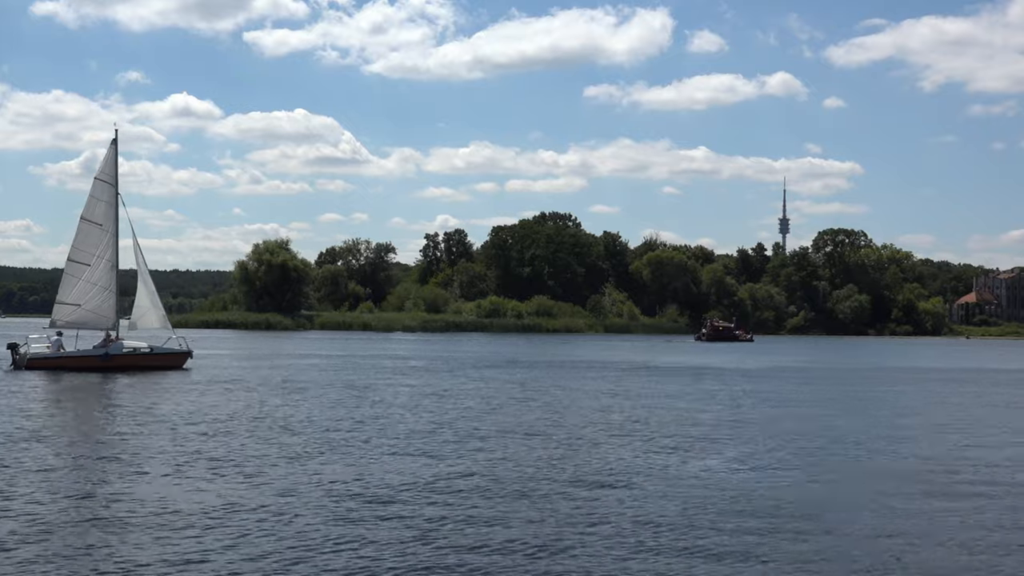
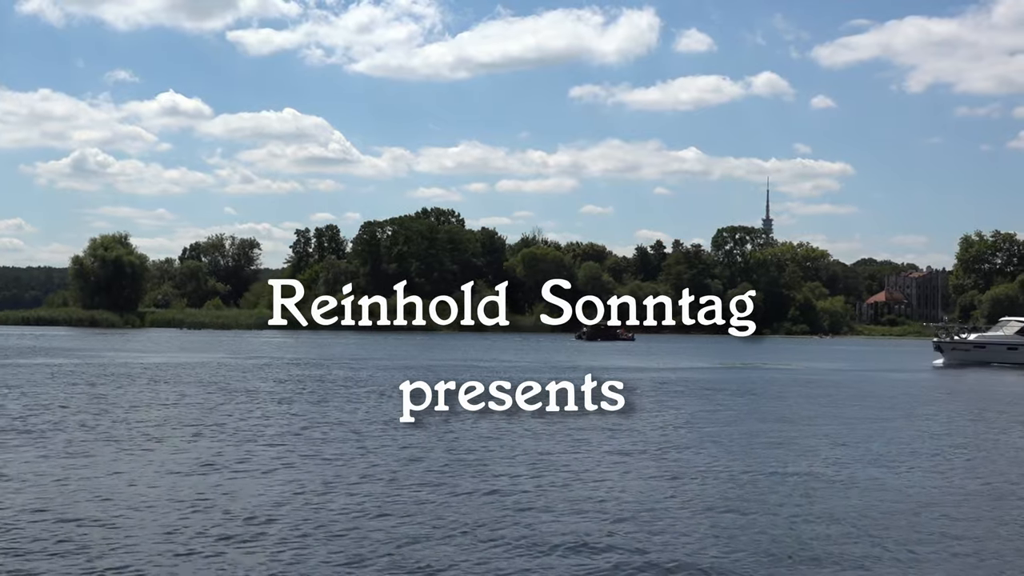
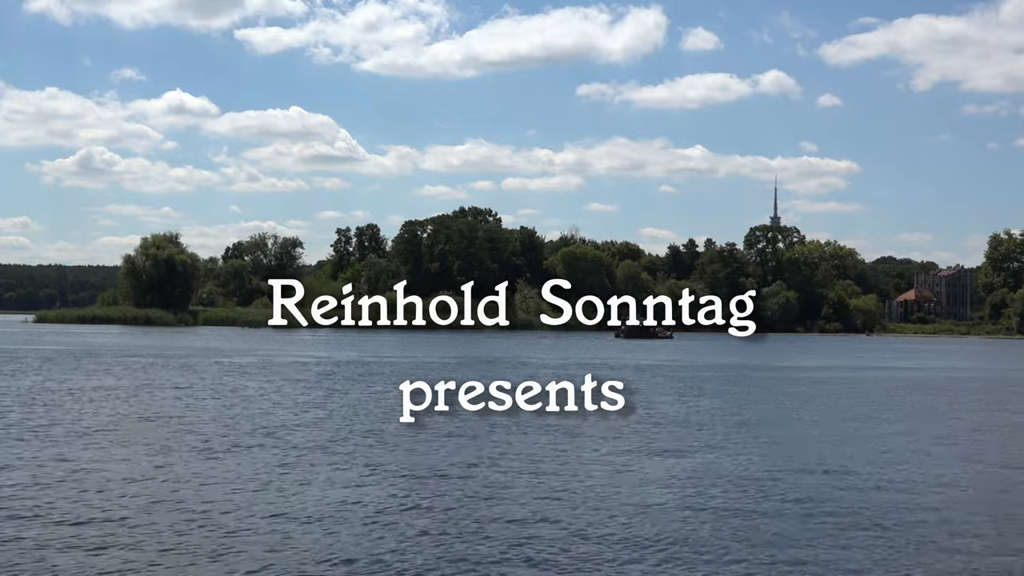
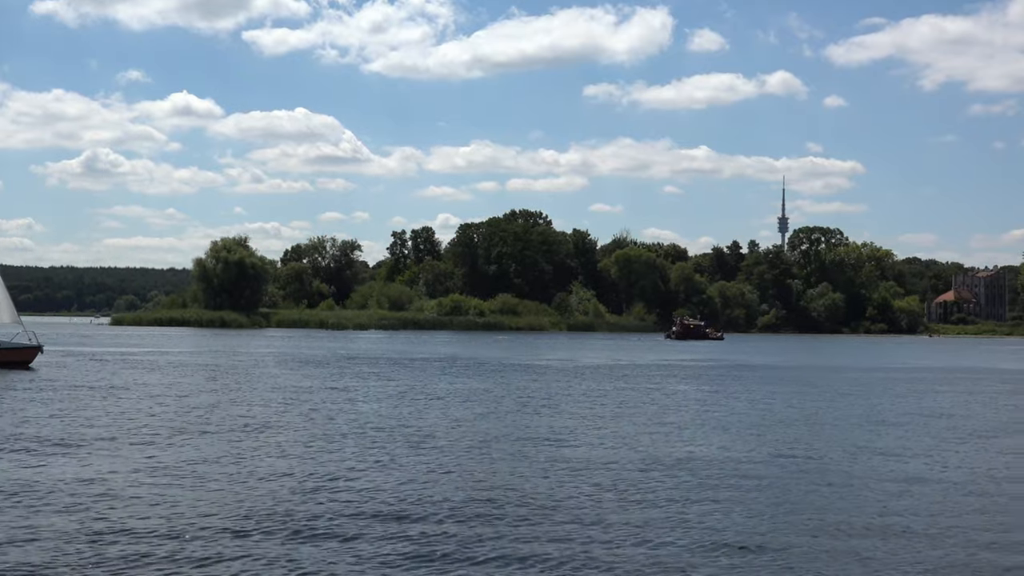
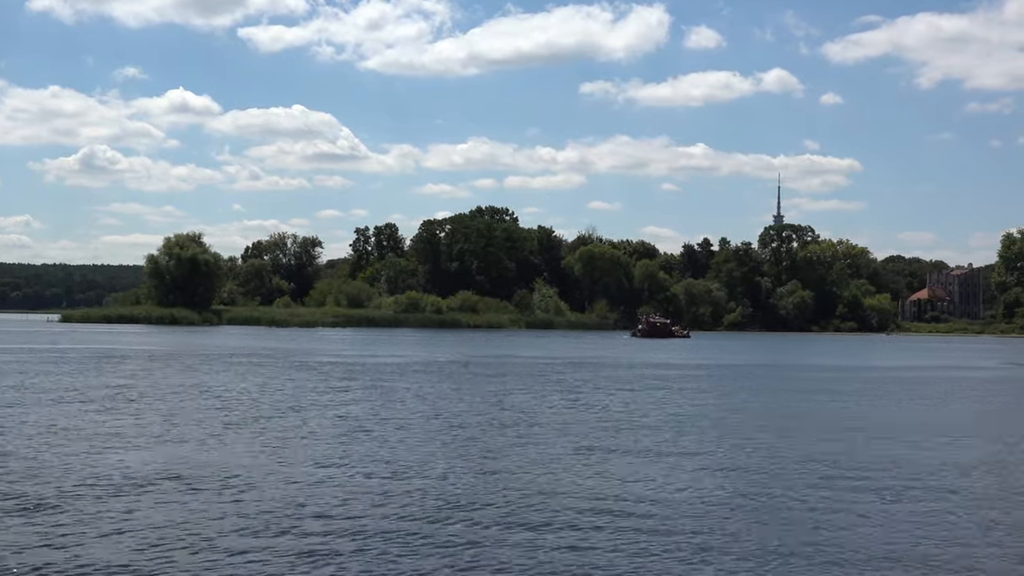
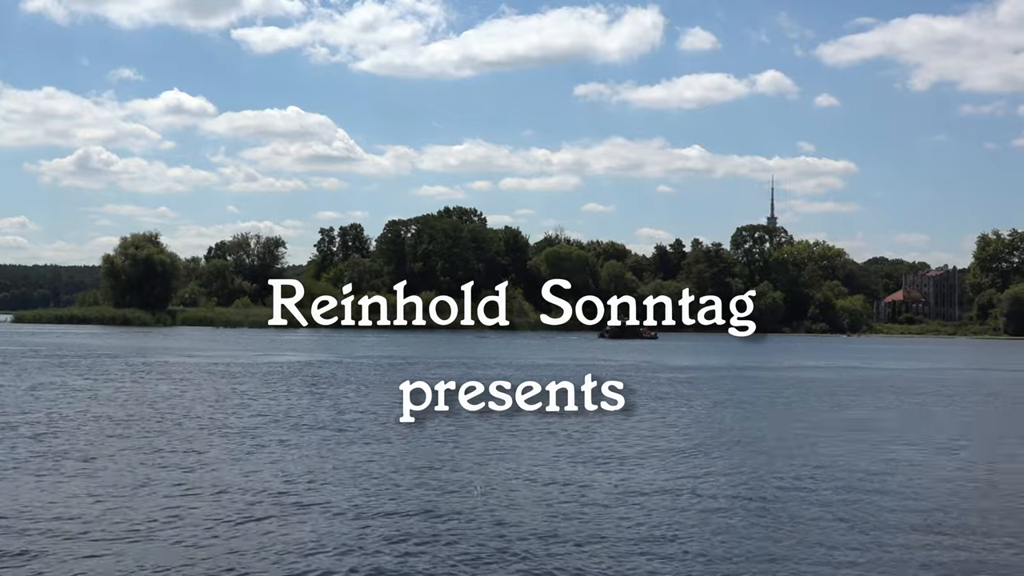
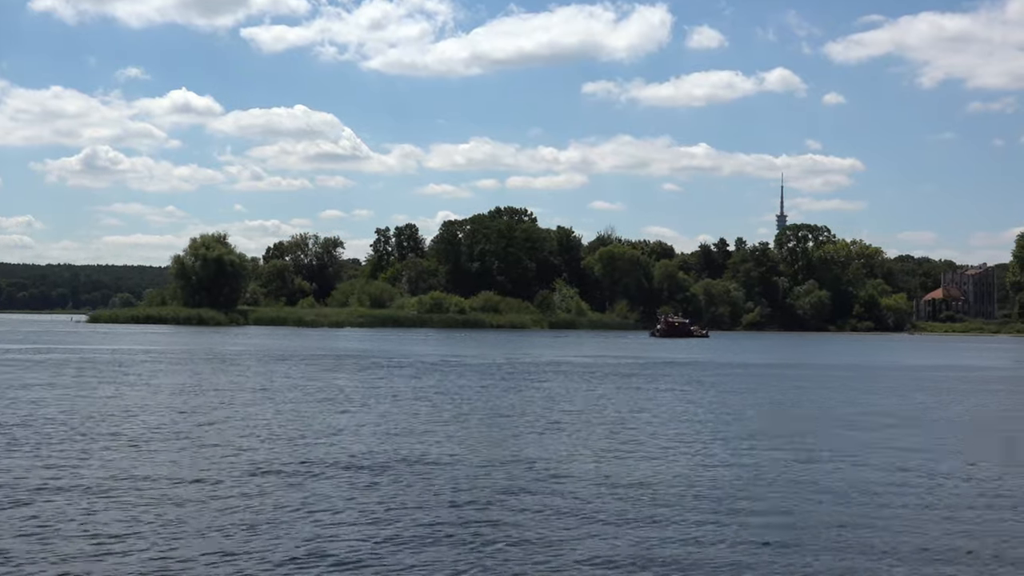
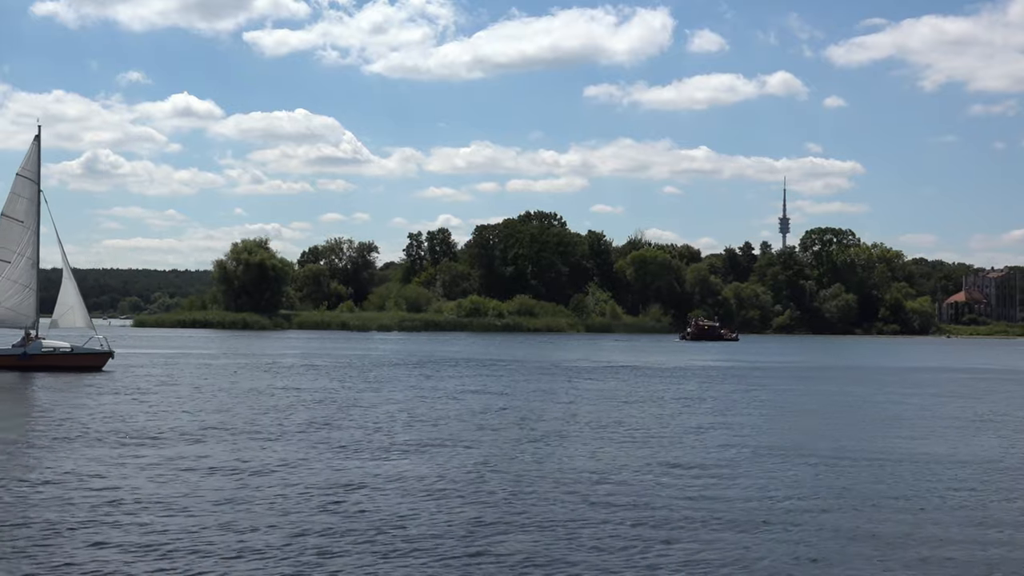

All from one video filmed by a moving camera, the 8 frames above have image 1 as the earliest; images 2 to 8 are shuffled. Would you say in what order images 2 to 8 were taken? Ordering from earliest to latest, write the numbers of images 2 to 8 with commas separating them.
8, 4, 7, 5, 3, 6, 2
